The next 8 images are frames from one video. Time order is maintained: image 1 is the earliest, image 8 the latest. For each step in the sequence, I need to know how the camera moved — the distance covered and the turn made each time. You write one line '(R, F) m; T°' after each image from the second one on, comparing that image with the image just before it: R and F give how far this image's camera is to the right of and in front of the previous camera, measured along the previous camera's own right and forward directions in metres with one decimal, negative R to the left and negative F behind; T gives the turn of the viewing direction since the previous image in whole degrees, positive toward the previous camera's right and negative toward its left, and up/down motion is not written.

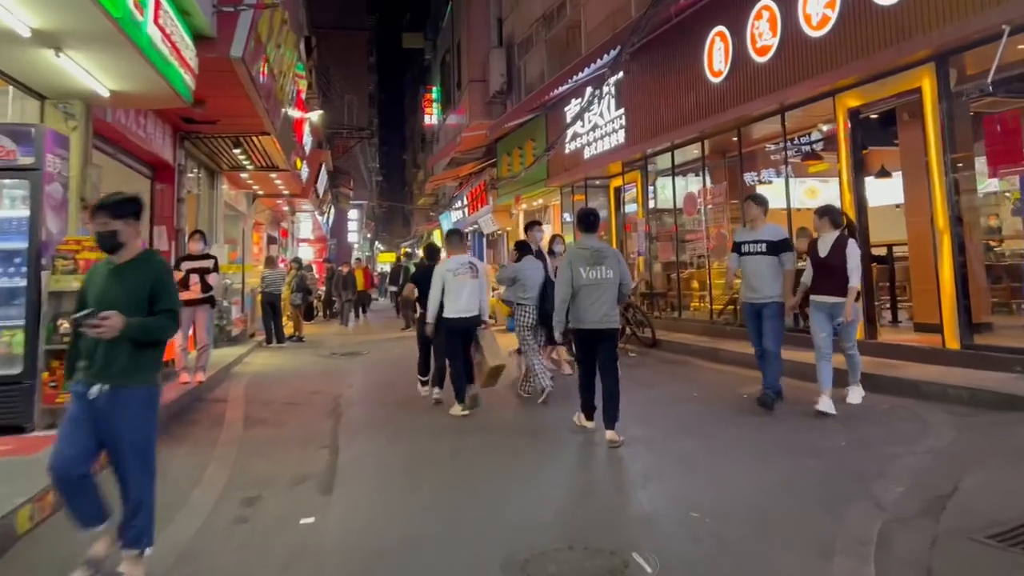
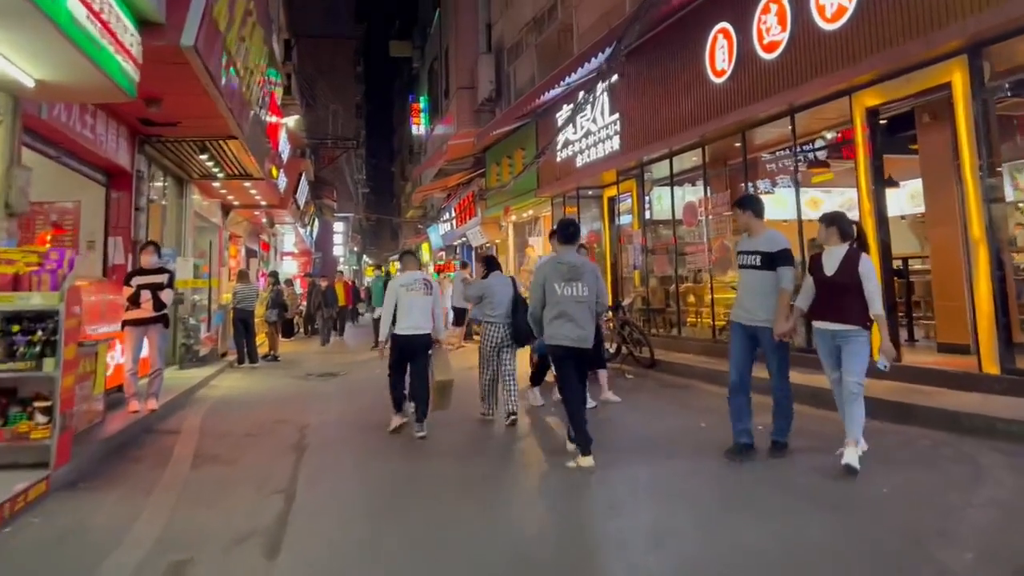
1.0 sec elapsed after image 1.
(0.0, +0.7) m; +1°
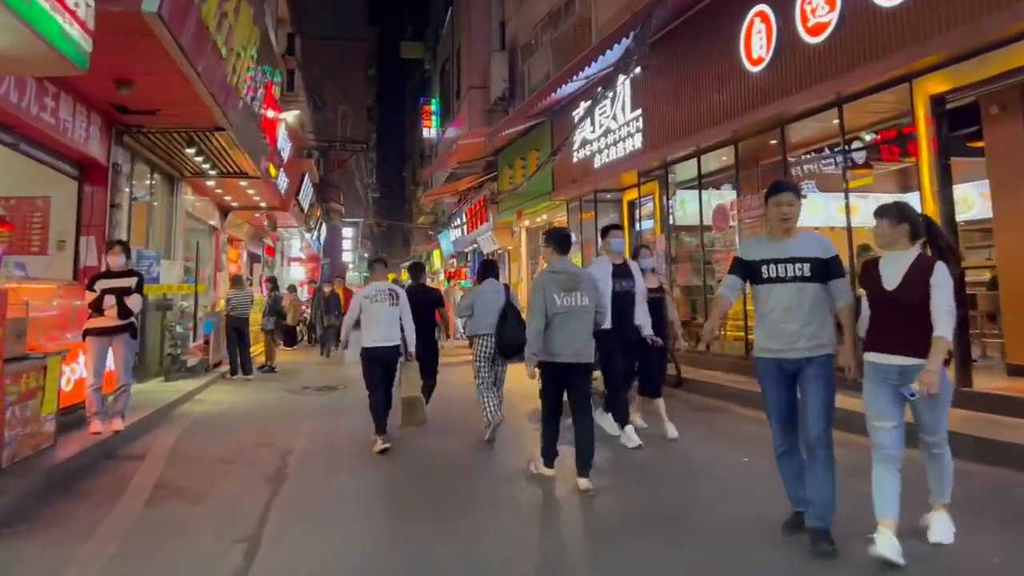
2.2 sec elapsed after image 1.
(0.0, +0.8) m; -1°
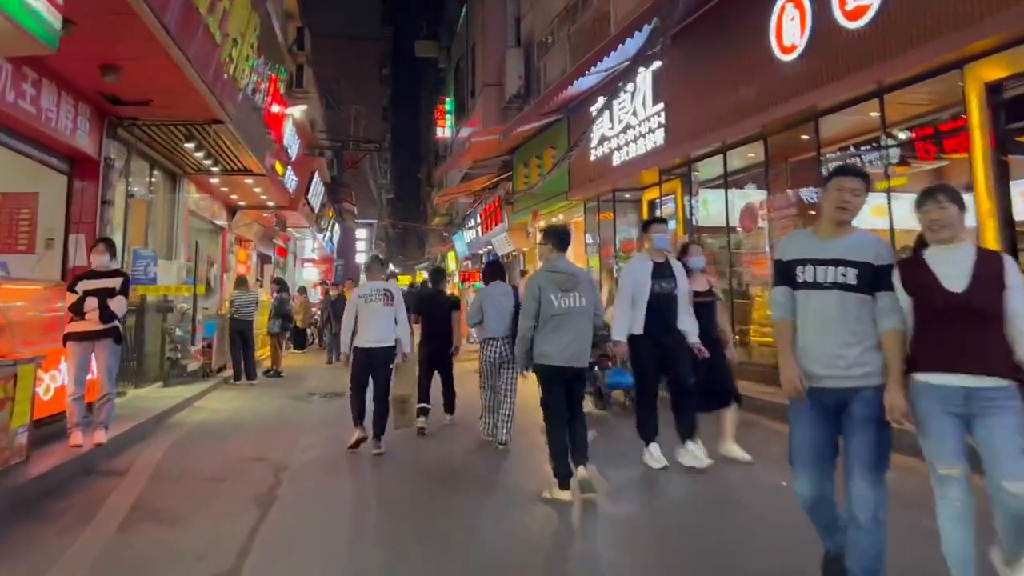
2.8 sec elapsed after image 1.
(0.0, +0.5) m; -1°
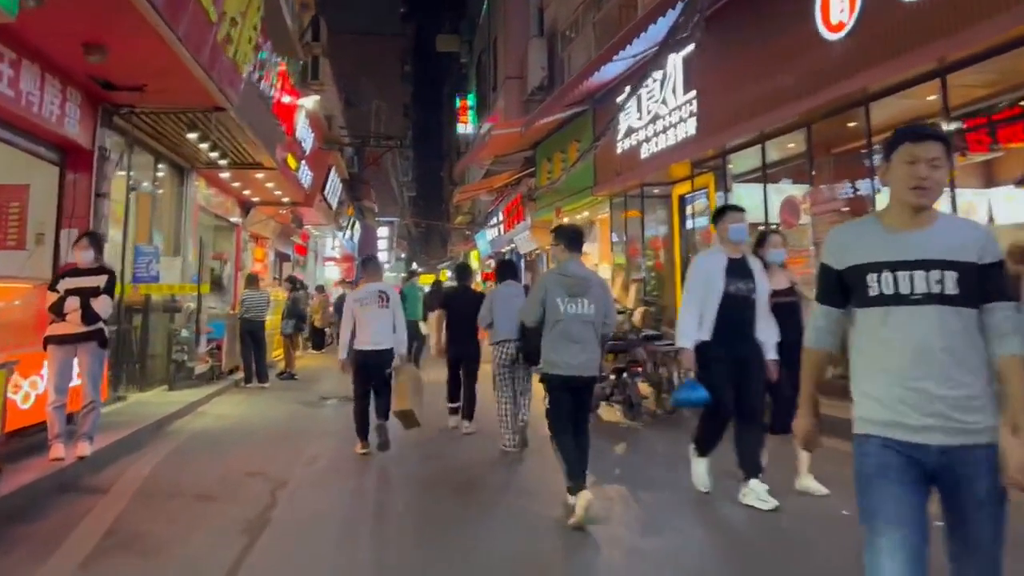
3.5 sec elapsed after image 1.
(0.0, +0.5) m; -2°
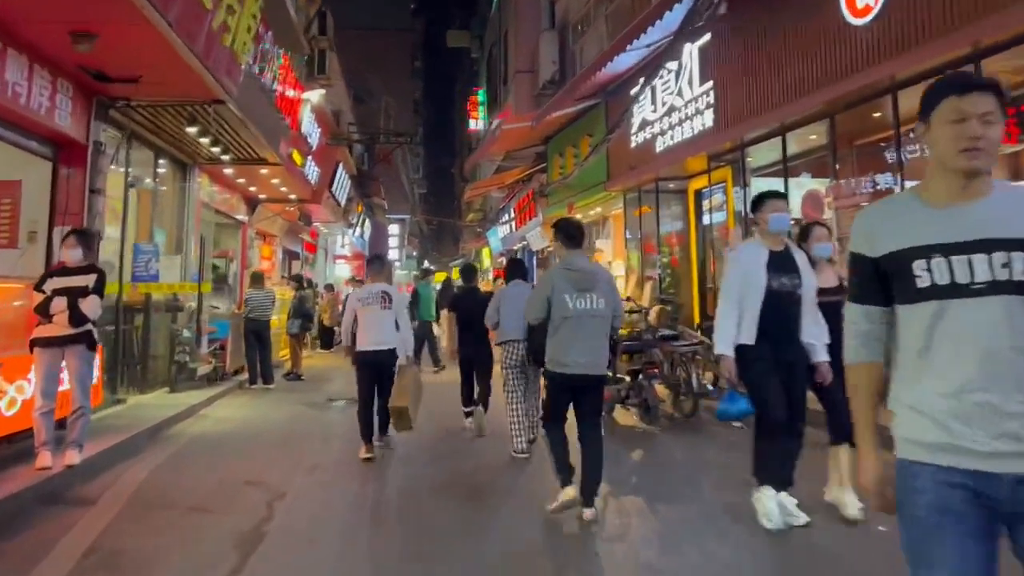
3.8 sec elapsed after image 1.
(0.0, +0.3) m; -1°
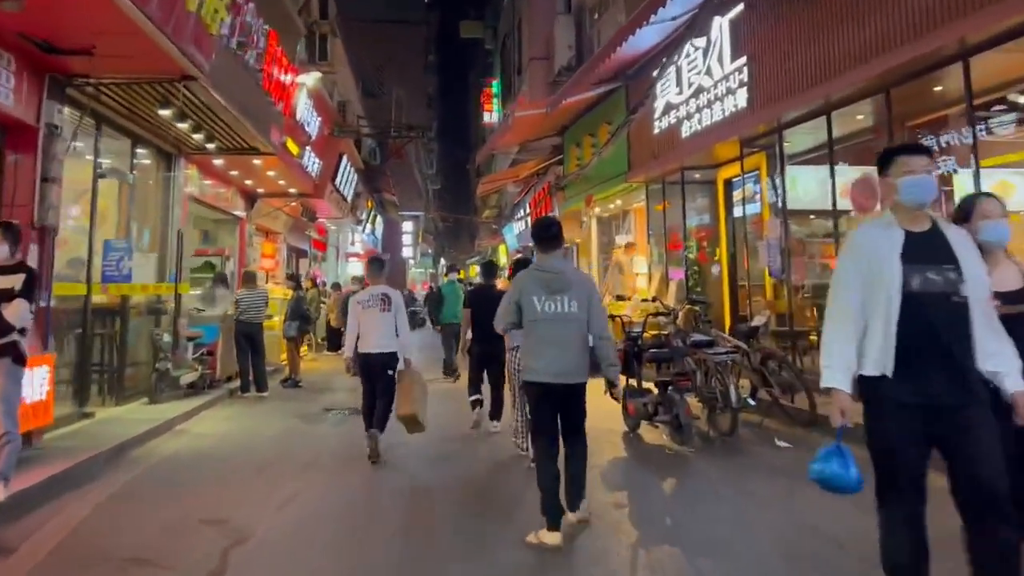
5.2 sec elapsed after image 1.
(+0.1, +0.8) m; -1°
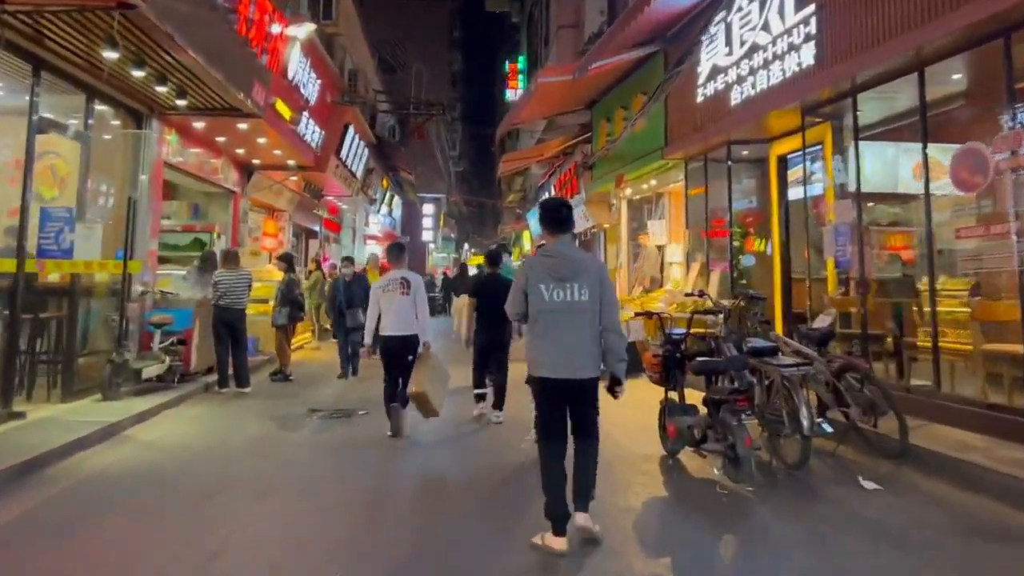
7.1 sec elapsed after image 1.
(+0.1, +1.2) m; -2°
